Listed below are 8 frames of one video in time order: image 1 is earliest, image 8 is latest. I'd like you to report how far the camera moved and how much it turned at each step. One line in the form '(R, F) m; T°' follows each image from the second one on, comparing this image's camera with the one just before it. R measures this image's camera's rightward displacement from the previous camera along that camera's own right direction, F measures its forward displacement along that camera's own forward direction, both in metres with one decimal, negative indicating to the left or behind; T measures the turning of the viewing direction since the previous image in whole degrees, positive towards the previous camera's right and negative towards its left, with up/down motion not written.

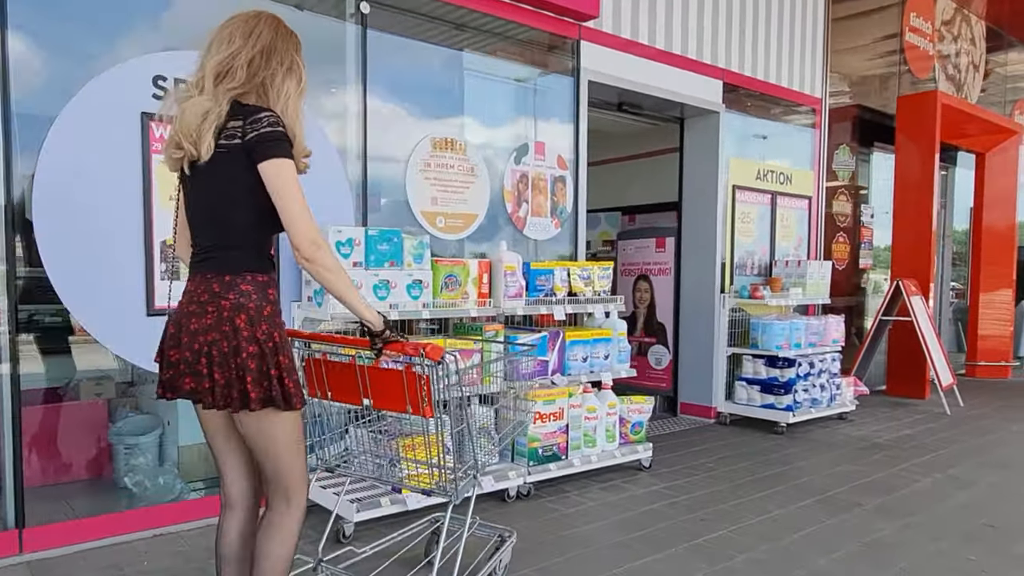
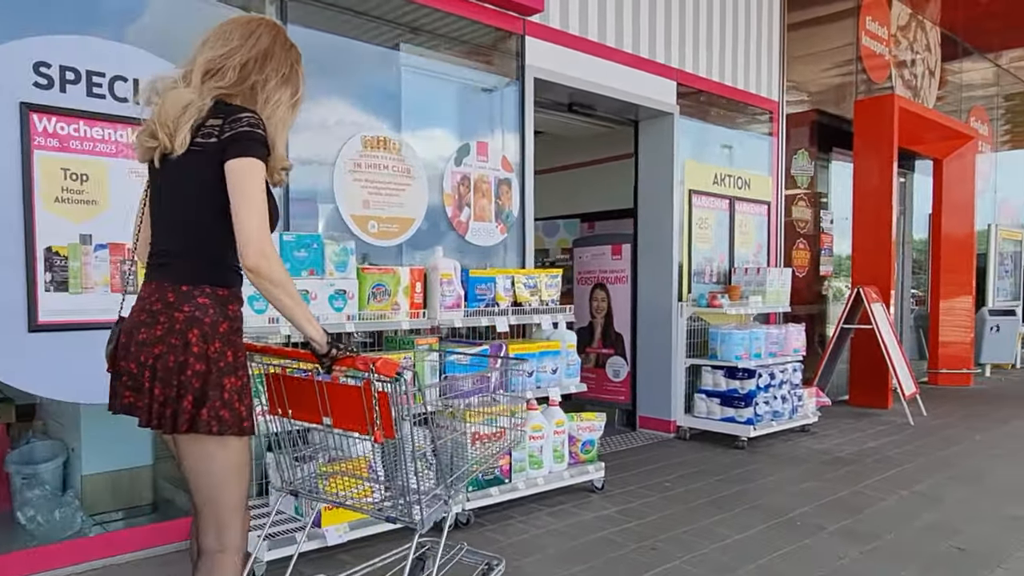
(+0.2, +0.3) m; +2°
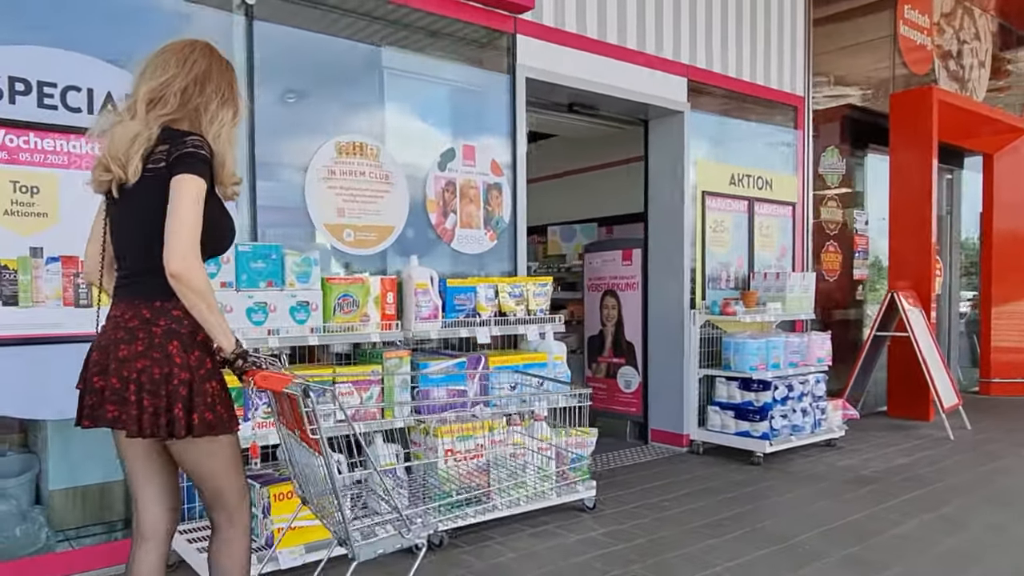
(+0.4, +0.2) m; -4°
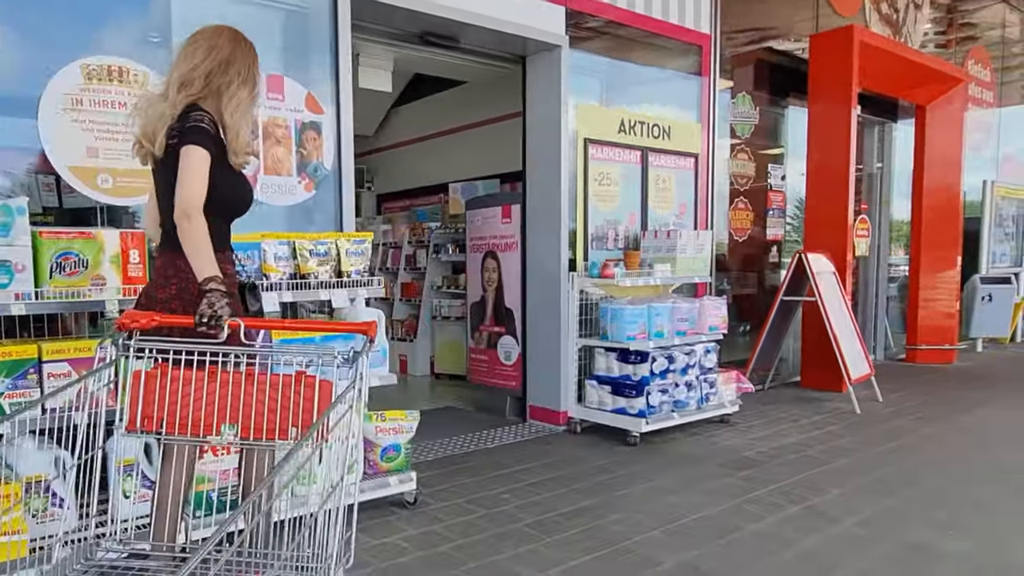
(+0.7, +0.6) m; +2°
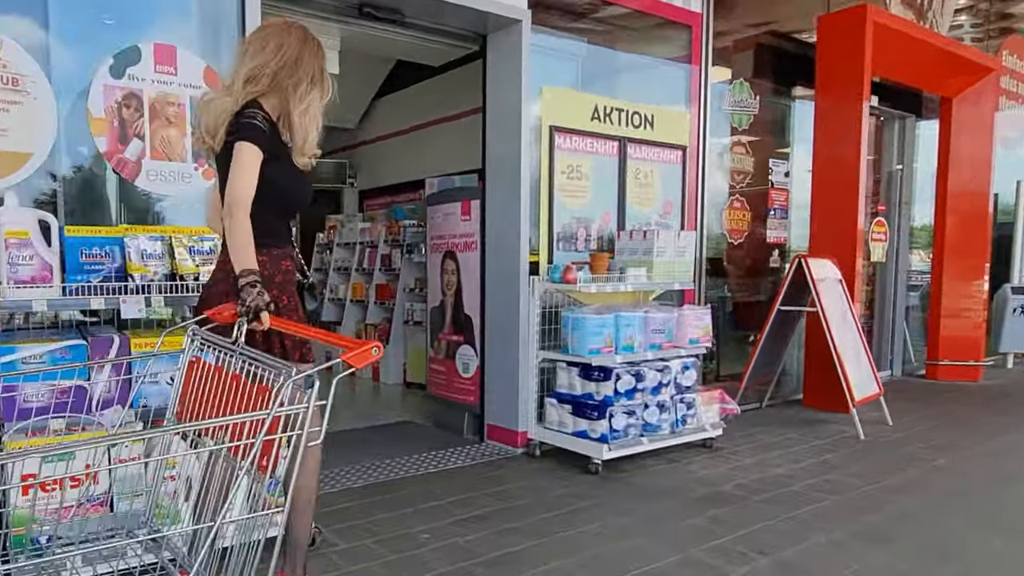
(+0.4, +0.5) m; -2°
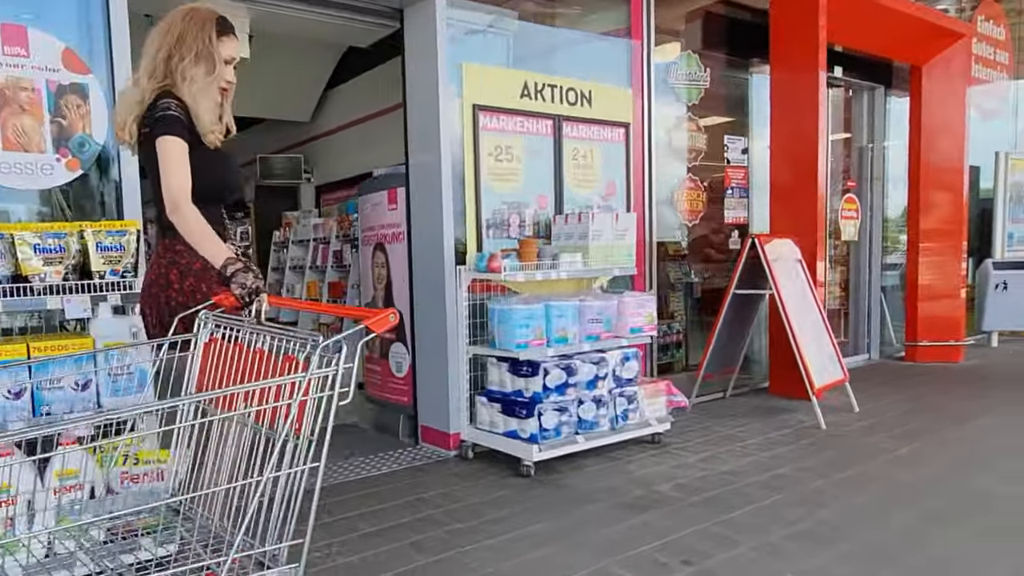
(+0.4, +0.3) m; 0°
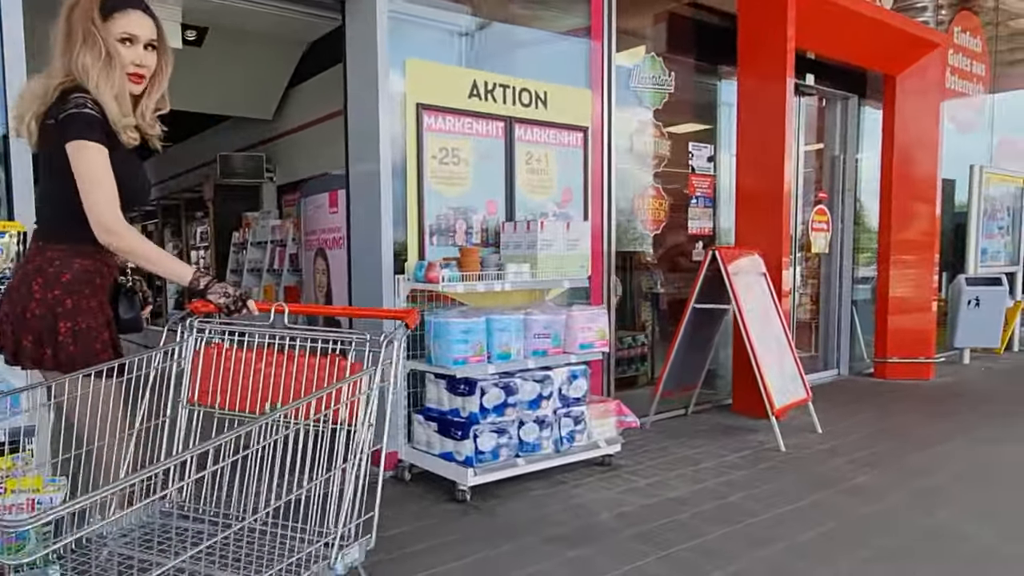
(+0.2, +0.2) m; +1°
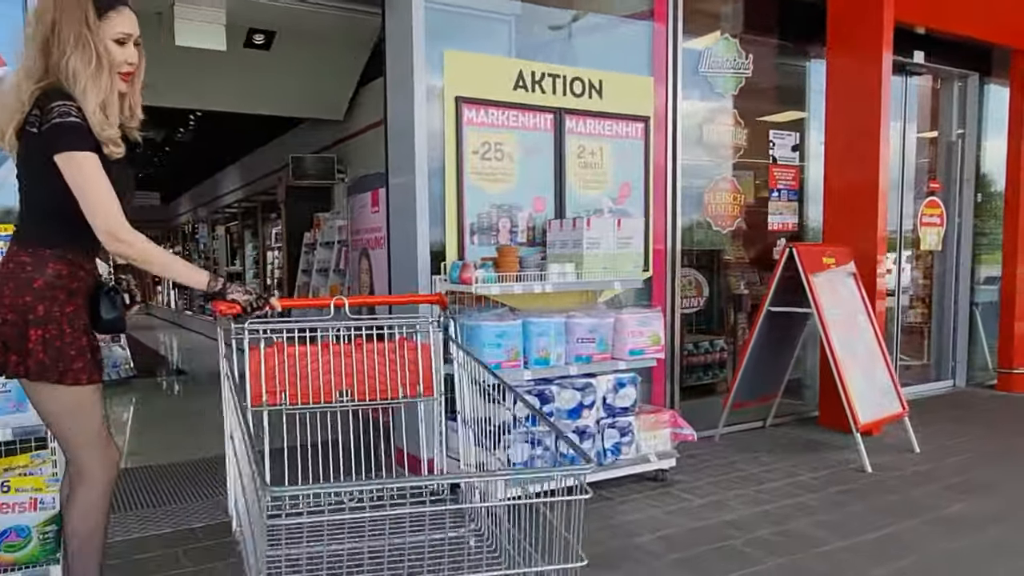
(+0.3, +0.2) m; -9°
